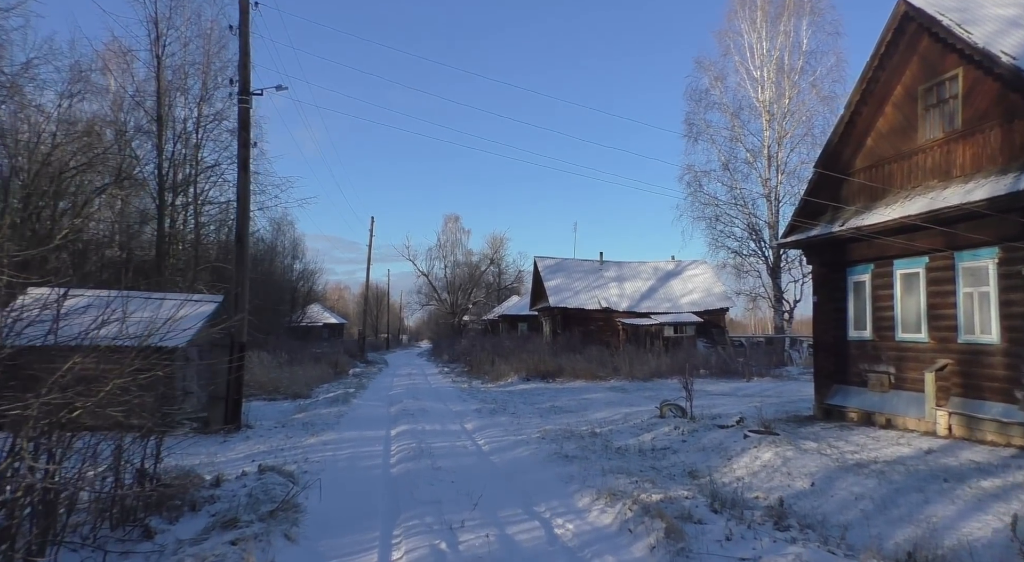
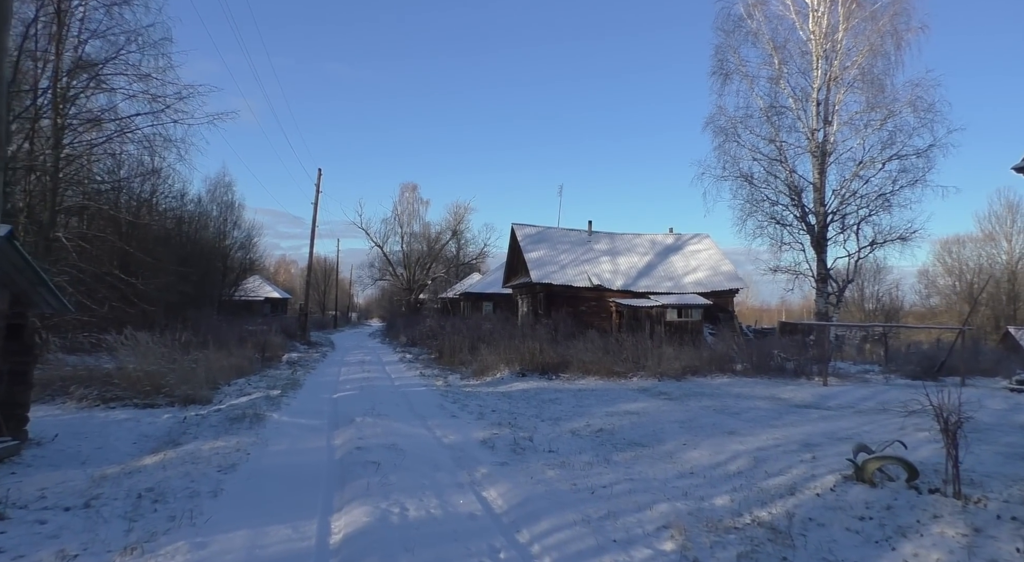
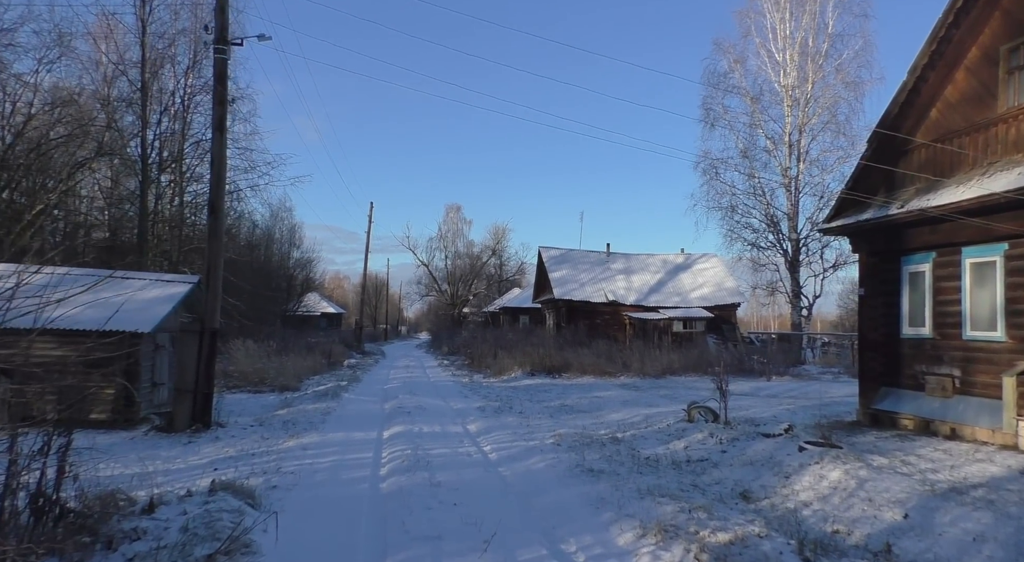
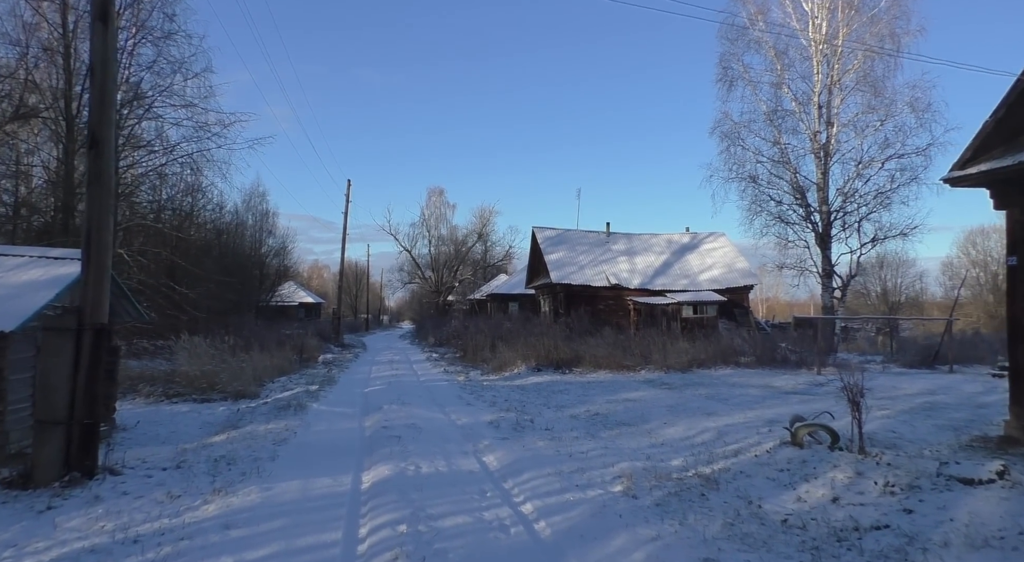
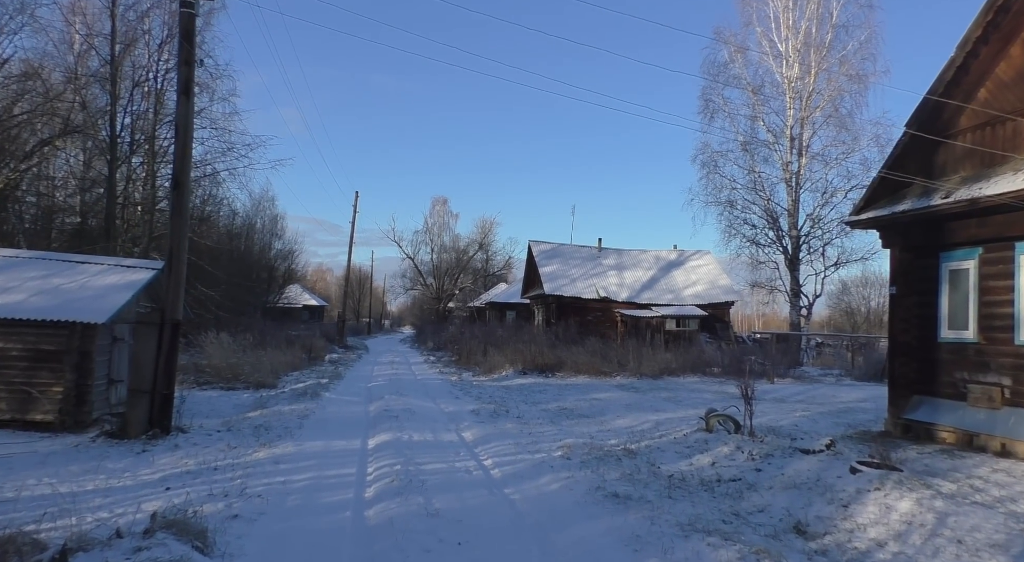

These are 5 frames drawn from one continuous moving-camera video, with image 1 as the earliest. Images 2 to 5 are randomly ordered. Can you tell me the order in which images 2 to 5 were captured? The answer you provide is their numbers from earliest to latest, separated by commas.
3, 5, 4, 2
